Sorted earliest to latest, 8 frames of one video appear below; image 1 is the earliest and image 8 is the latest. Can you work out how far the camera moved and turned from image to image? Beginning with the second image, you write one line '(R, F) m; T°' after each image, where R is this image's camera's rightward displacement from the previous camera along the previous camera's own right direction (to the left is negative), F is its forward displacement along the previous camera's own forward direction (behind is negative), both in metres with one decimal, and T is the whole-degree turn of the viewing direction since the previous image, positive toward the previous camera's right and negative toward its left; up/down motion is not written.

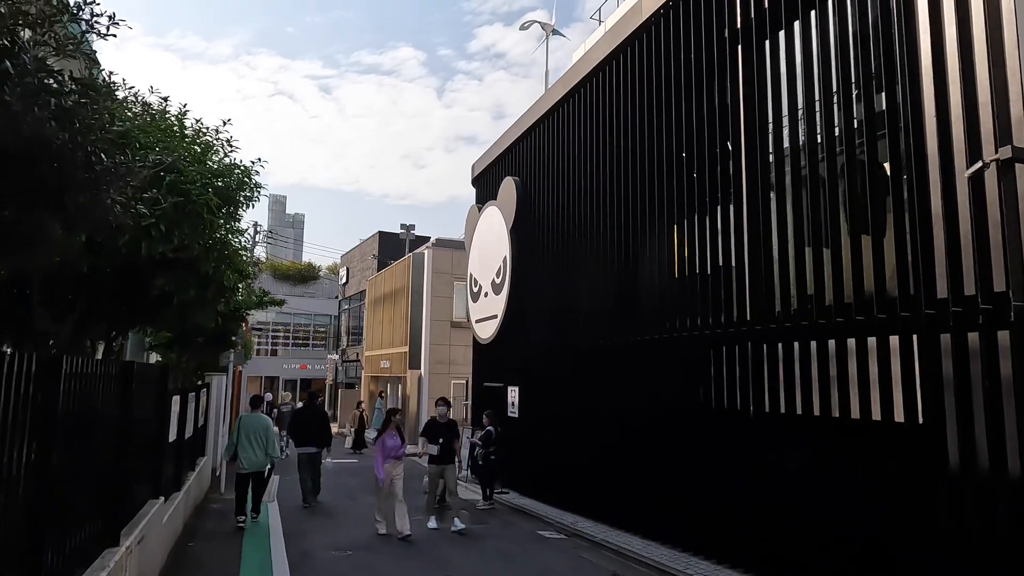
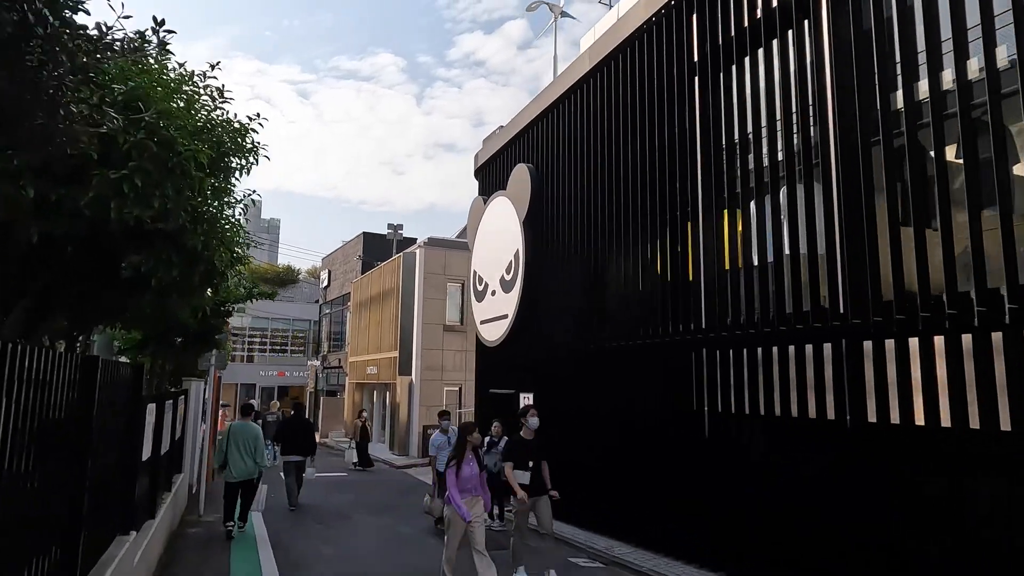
(-0.7, +1.2) m; +2°
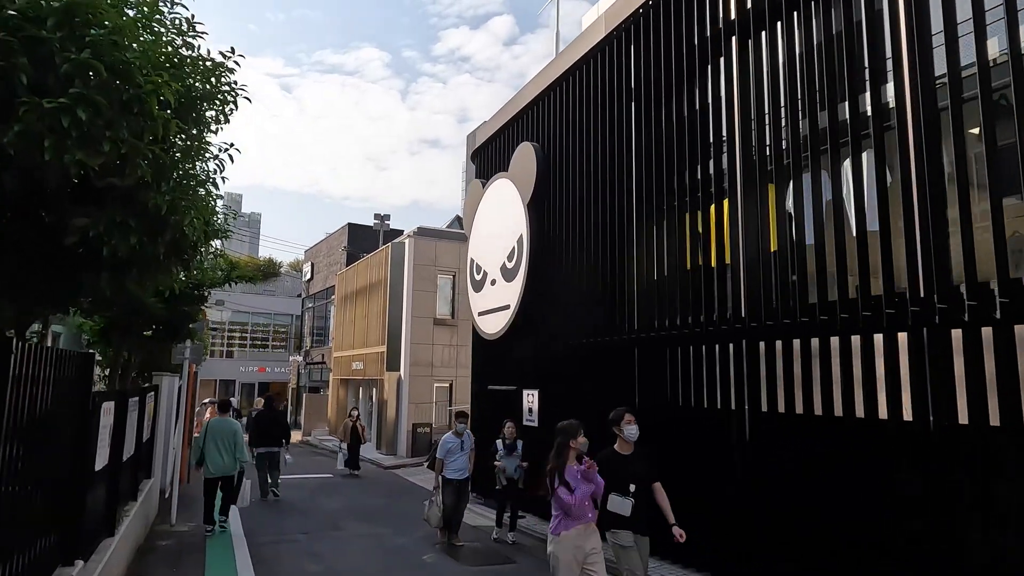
(-0.3, +0.9) m; +1°
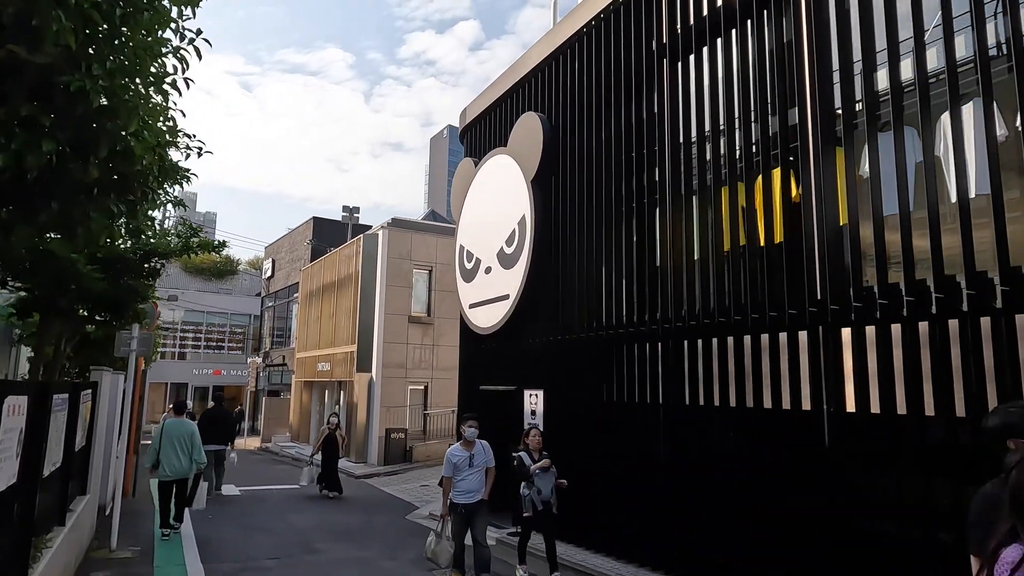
(-0.6, +1.3) m; +3°
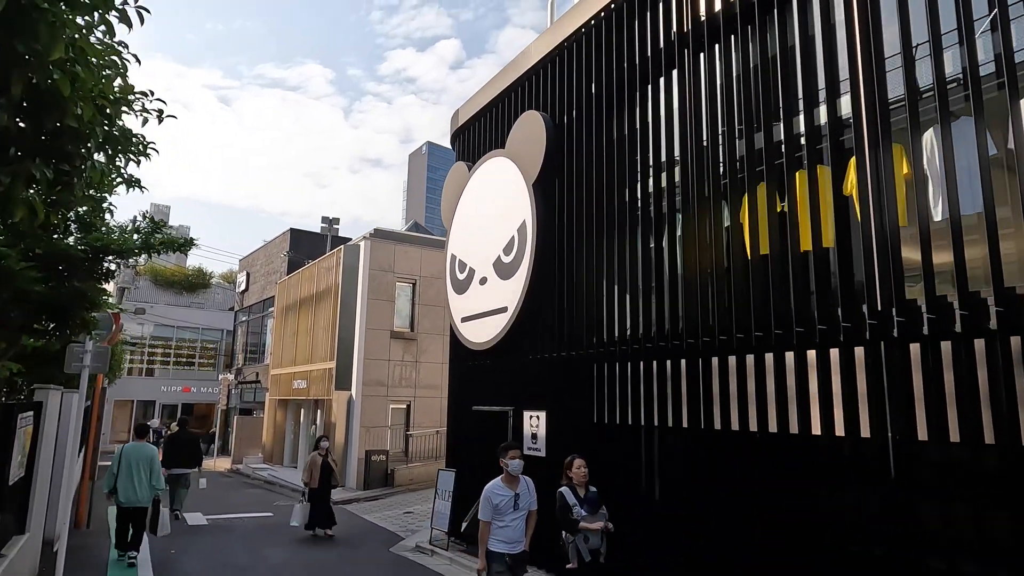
(-0.3, +0.8) m; +2°
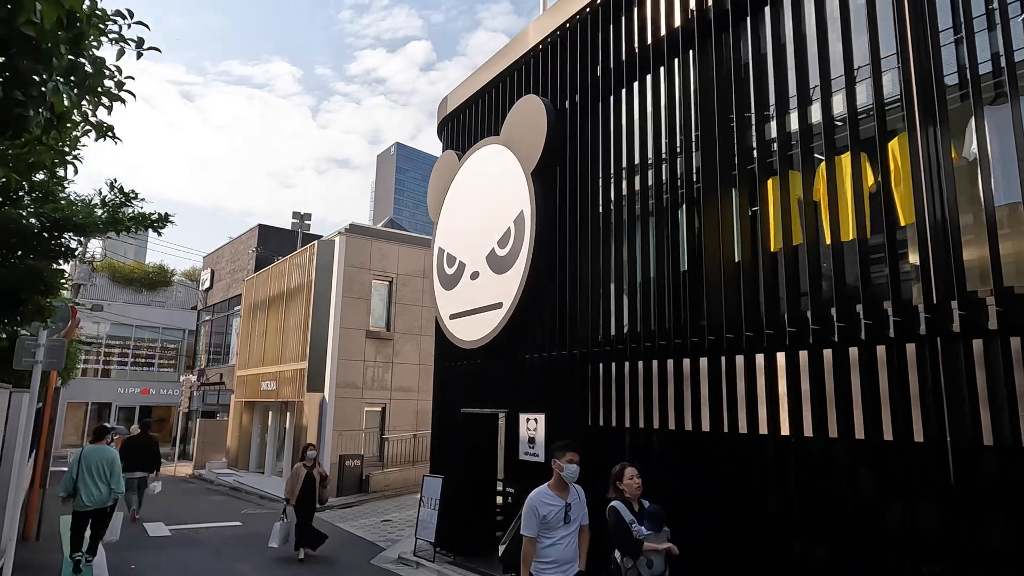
(-0.4, +0.6) m; +3°
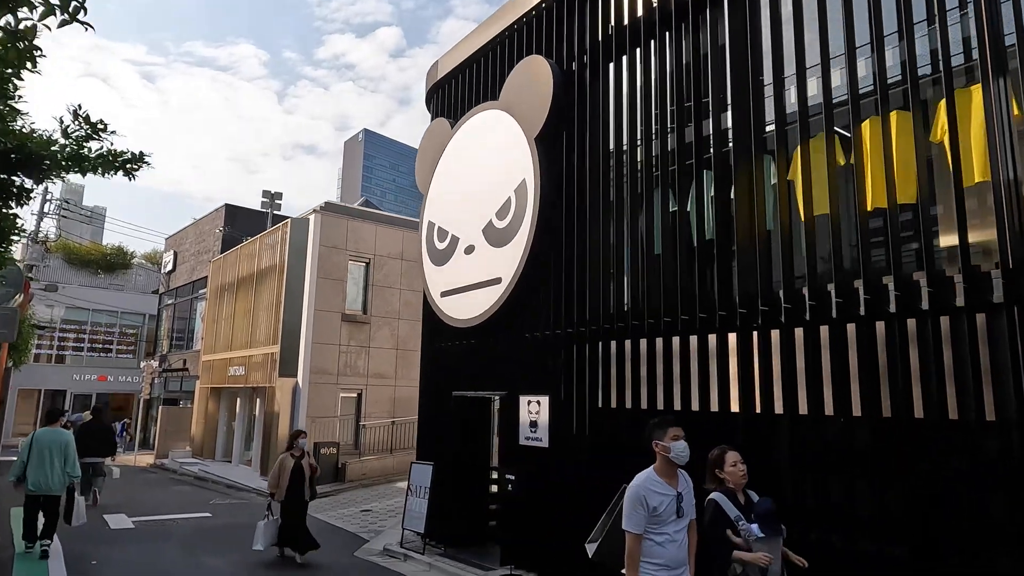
(-0.4, +0.6) m; +3°
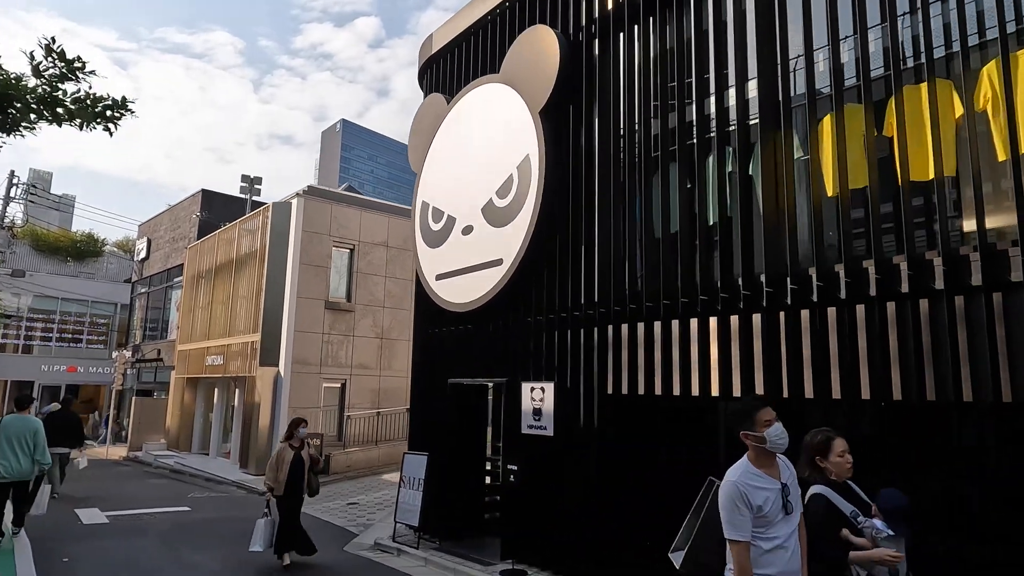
(-0.3, +0.4) m; +2°
